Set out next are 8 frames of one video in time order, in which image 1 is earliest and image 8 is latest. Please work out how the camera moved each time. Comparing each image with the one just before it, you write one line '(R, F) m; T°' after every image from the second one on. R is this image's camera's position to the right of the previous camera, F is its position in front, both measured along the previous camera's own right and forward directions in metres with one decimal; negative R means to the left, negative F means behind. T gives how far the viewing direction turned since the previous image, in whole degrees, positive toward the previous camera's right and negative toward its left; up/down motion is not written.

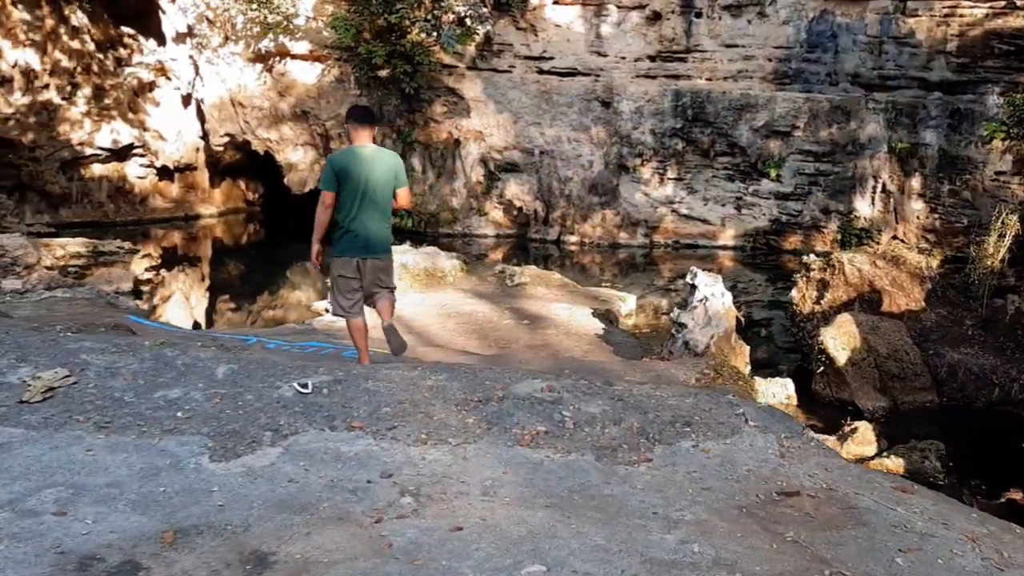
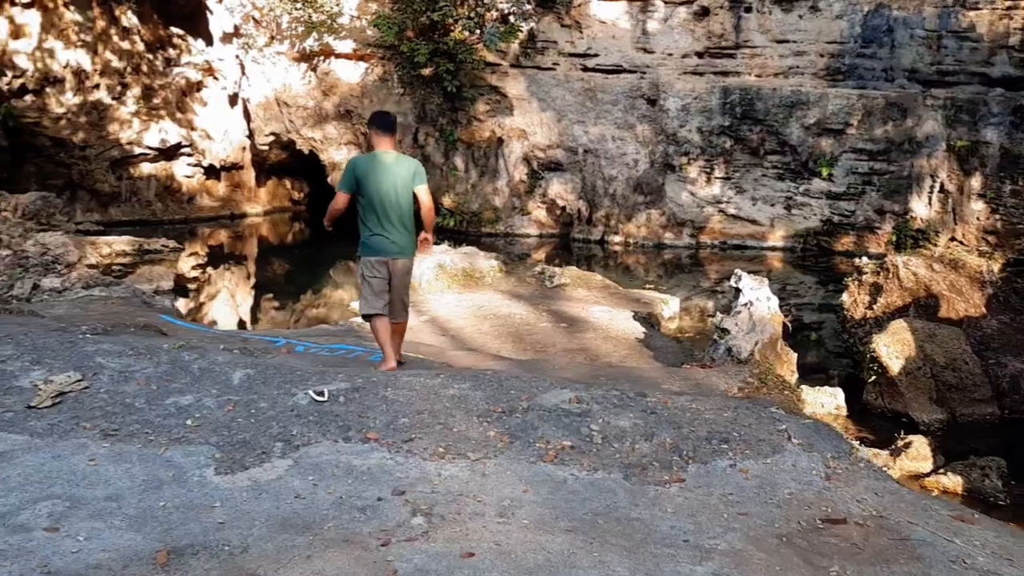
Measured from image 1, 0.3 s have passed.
(+0.1, +0.2) m; -3°
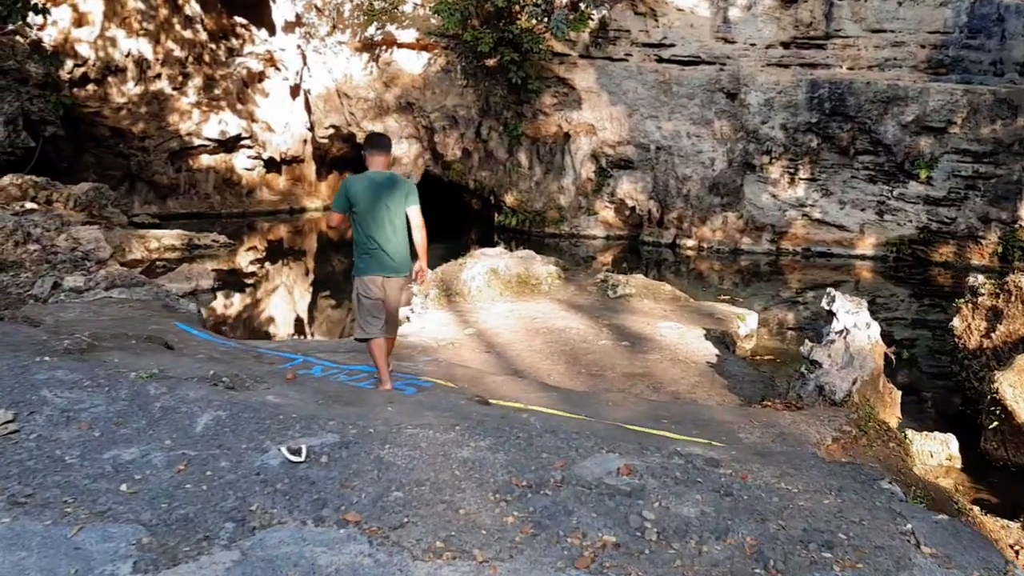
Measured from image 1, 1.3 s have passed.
(+0.1, +0.9) m; -5°
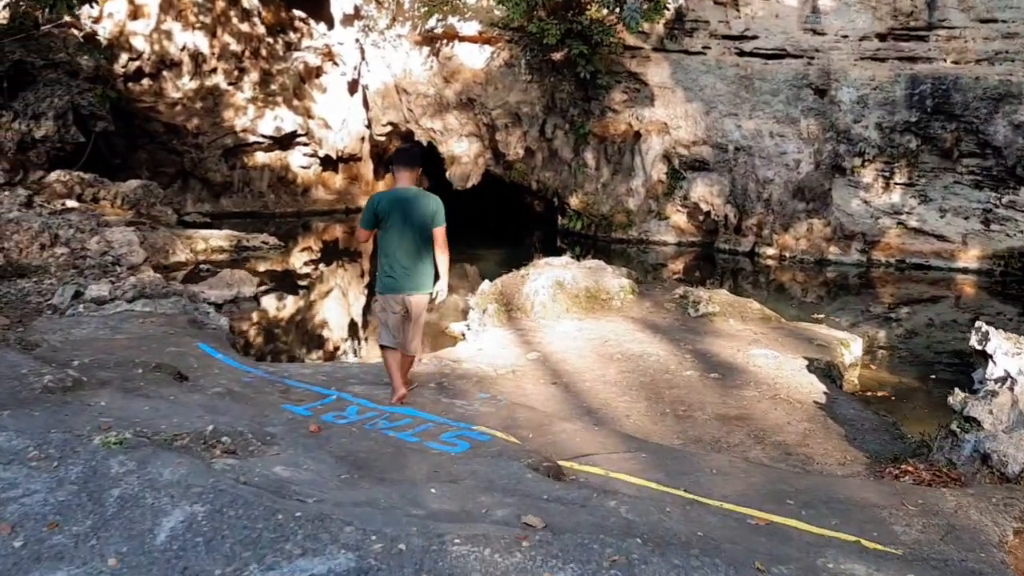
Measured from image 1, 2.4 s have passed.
(-0.1, +0.9) m; -4°
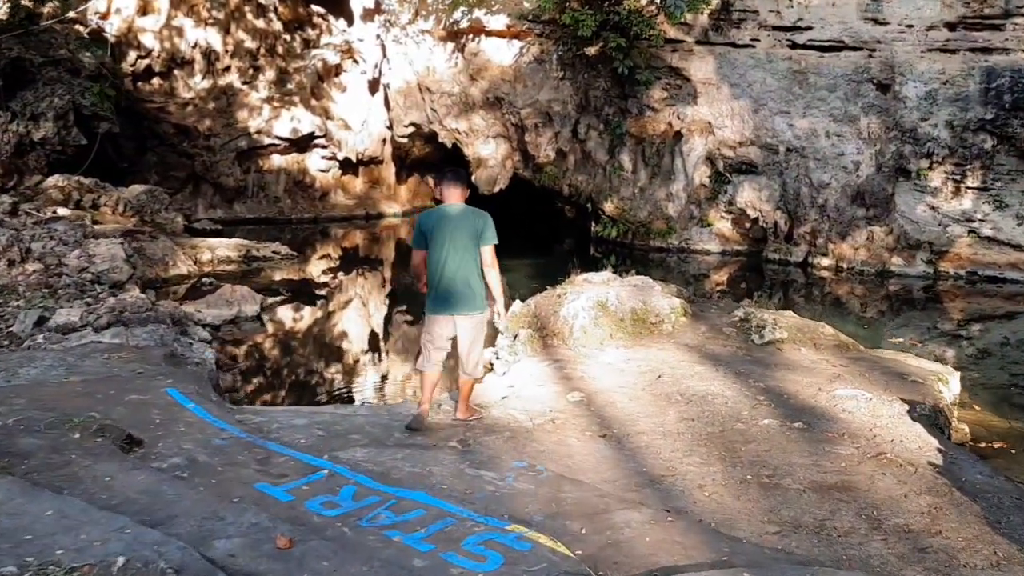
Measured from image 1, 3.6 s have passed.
(-0.1, +1.1) m; -2°
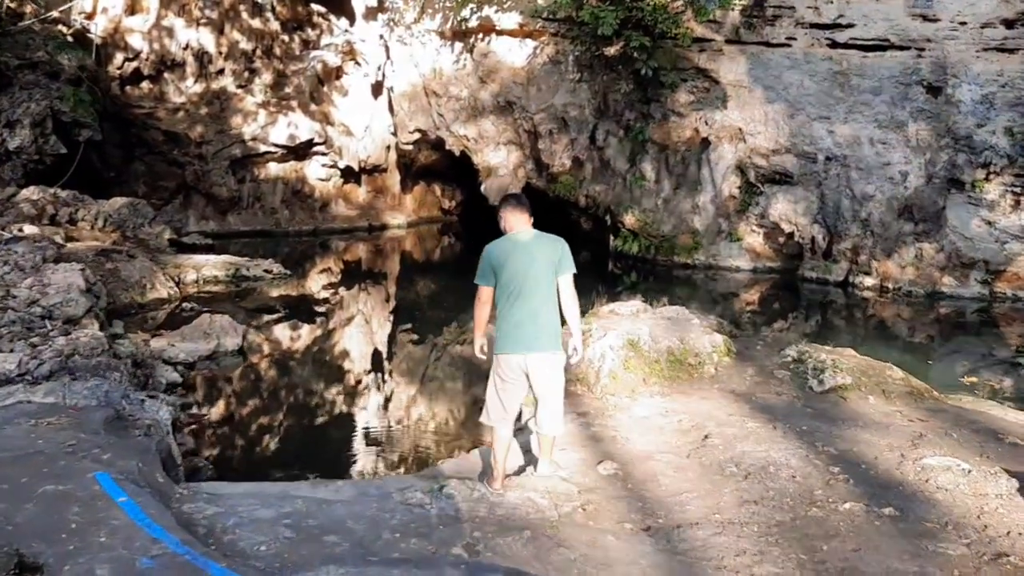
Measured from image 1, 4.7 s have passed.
(0.0, +1.0) m; -1°
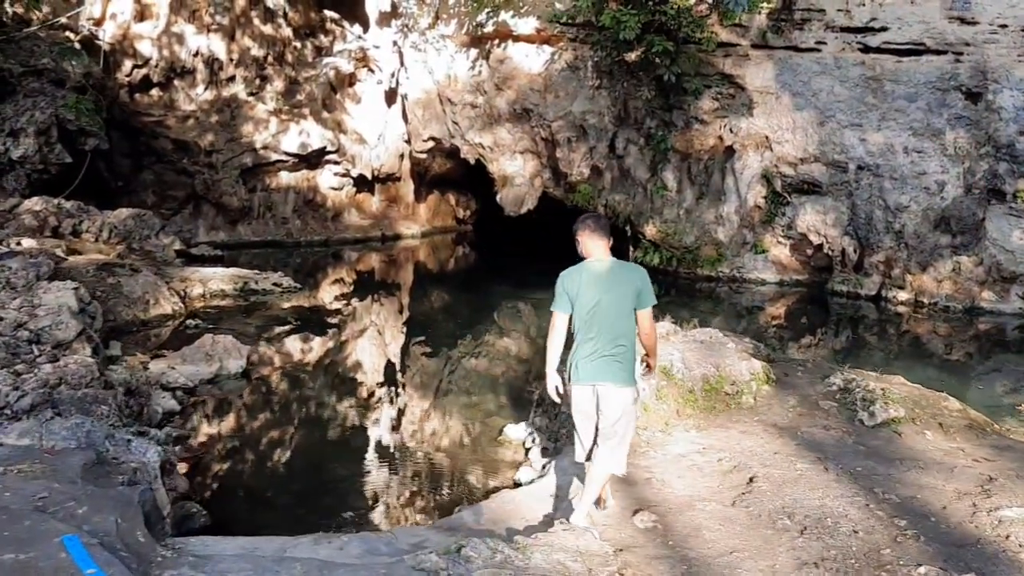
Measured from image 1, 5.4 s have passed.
(-0.1, +0.5) m; -1°
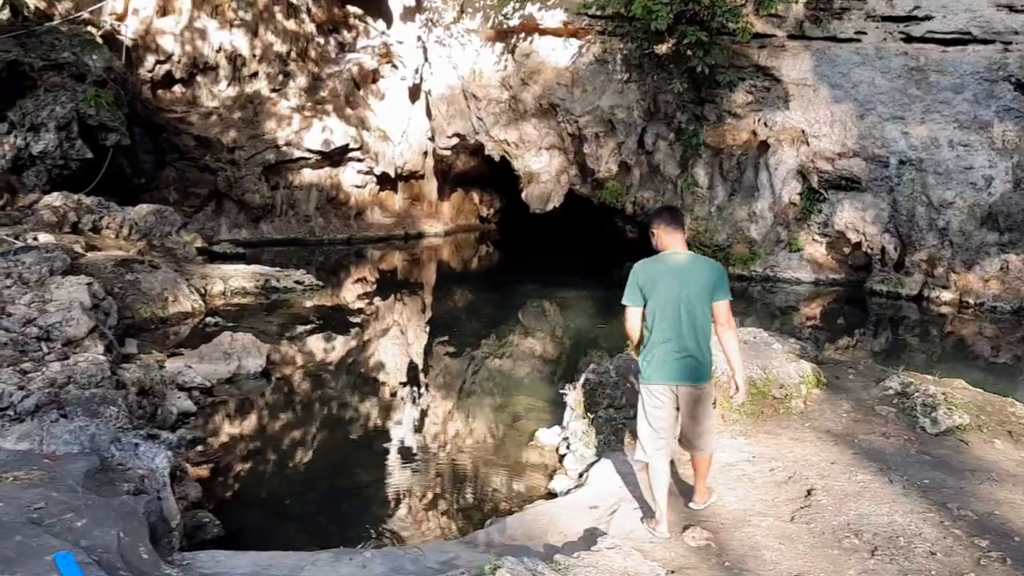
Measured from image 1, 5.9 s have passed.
(-0.1, +0.3) m; -1°
